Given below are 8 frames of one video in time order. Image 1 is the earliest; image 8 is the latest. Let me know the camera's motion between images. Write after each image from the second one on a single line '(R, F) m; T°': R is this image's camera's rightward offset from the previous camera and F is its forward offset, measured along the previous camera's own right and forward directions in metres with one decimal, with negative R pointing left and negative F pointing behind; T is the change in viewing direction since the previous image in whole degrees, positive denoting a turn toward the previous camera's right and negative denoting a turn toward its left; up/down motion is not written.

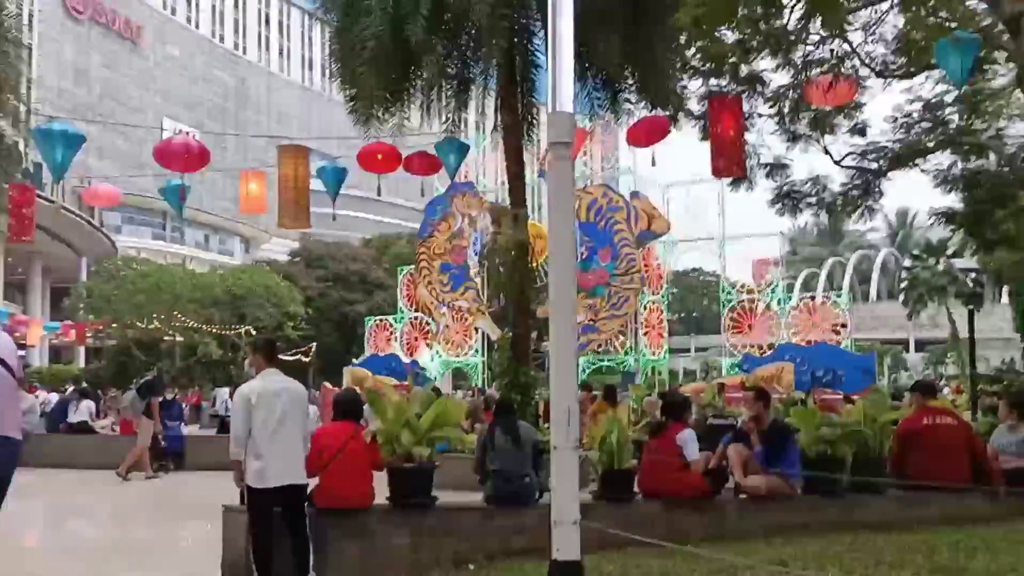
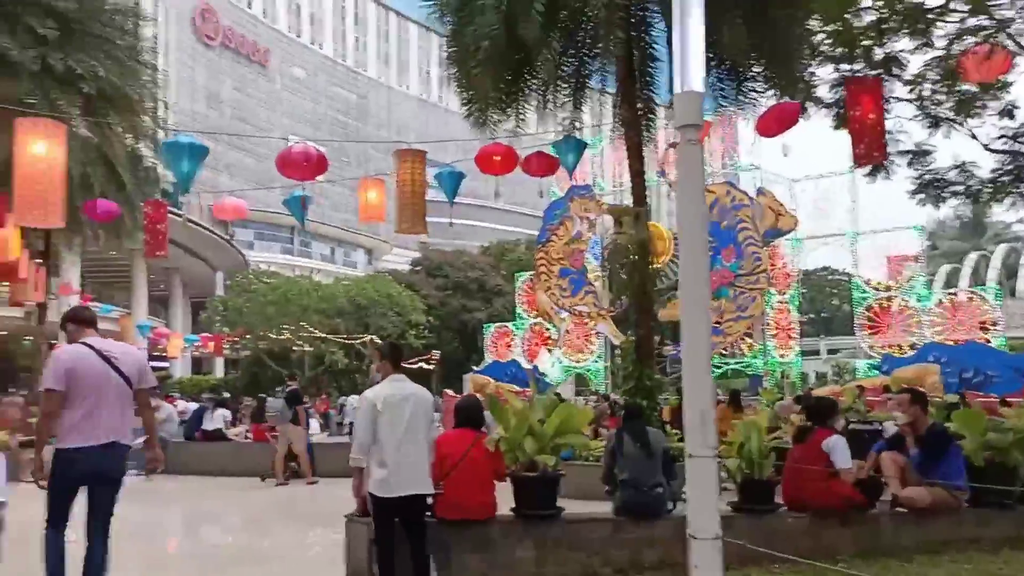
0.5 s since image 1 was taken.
(0.0, +0.3) m; -8°
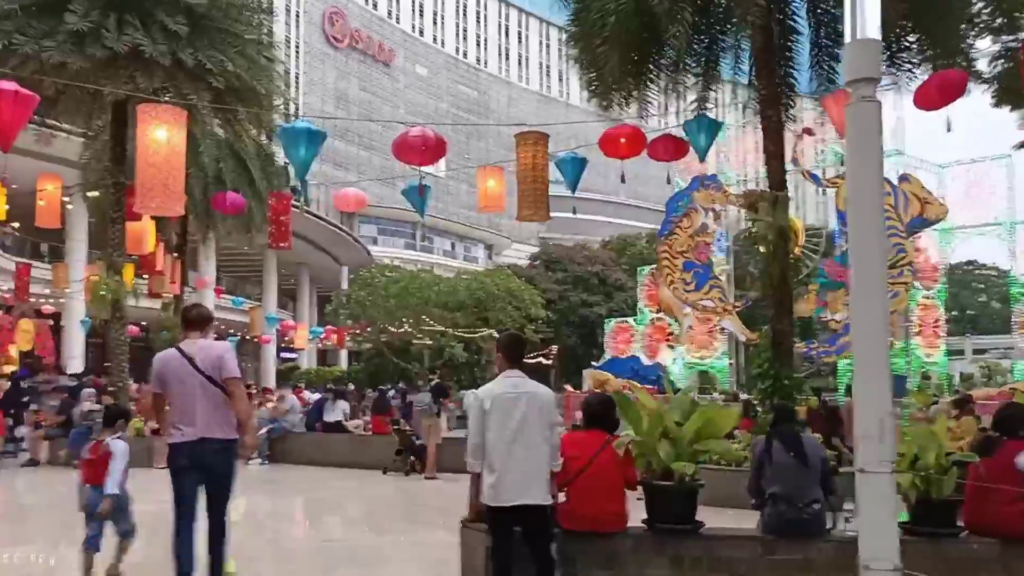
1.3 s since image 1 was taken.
(-0.1, +0.5) m; -8°
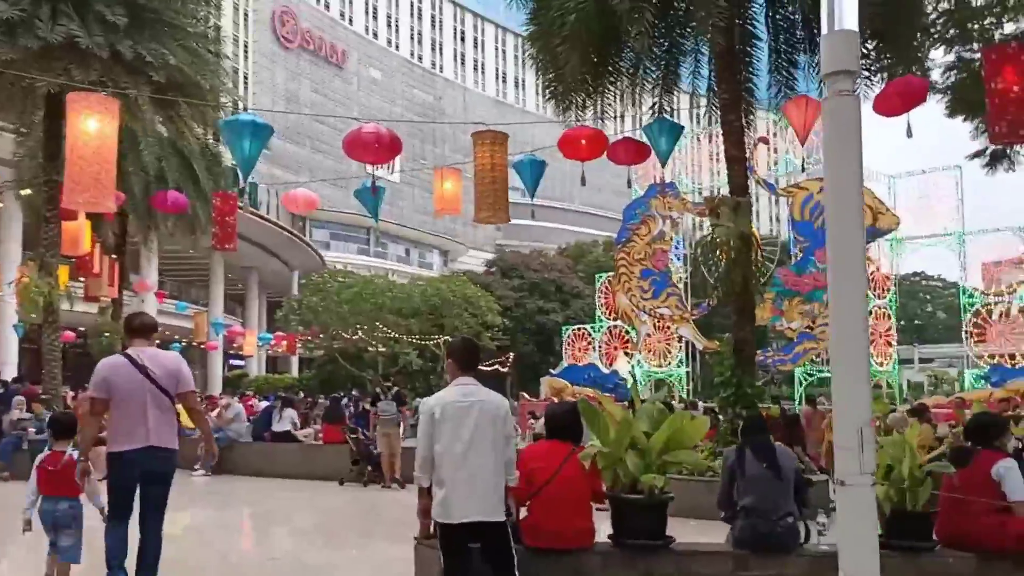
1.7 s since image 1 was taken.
(0.0, +0.3) m; +3°
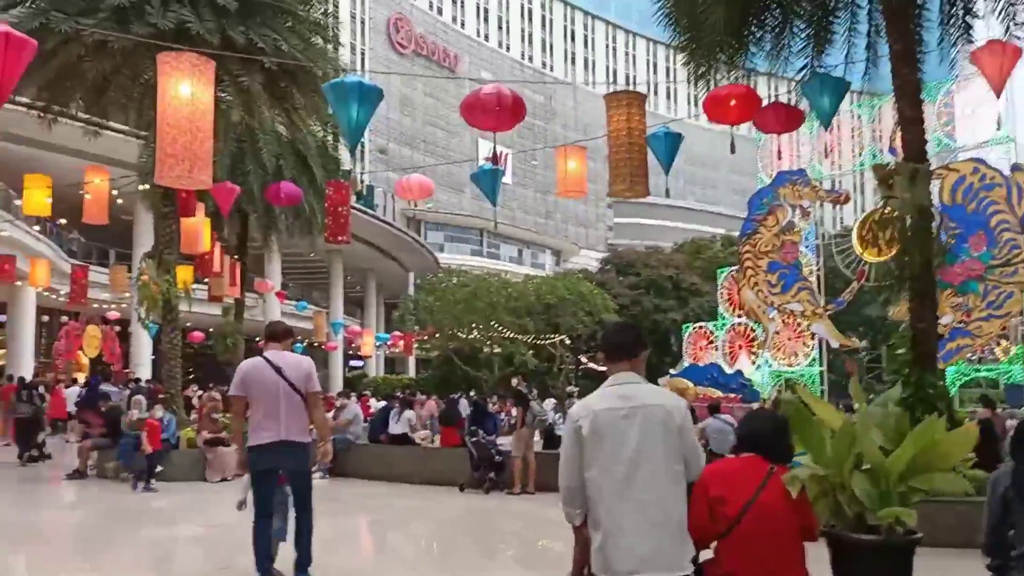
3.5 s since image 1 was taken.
(-0.3, +1.1) m; -7°
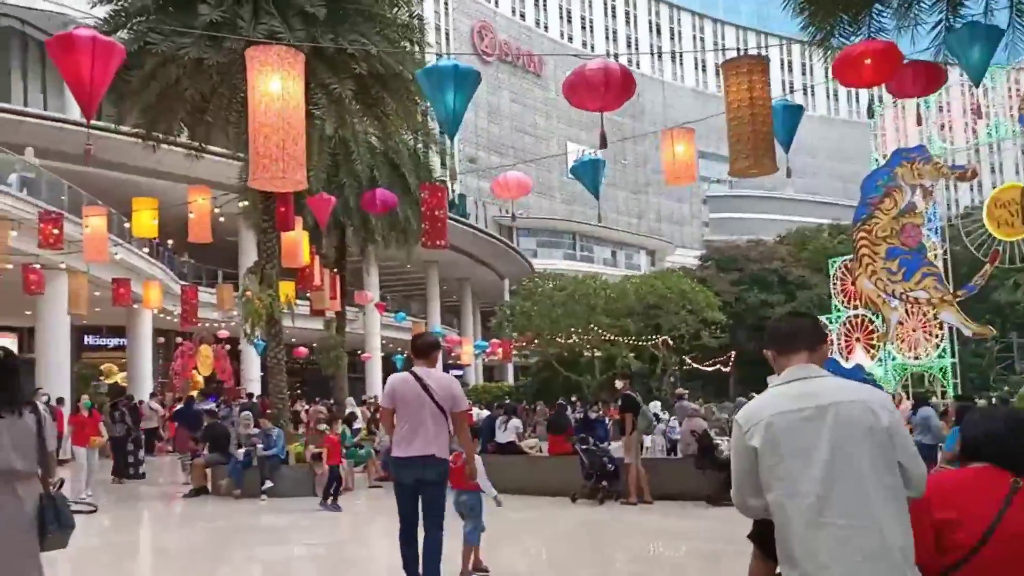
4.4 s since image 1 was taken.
(-0.2, +0.6) m; -6°
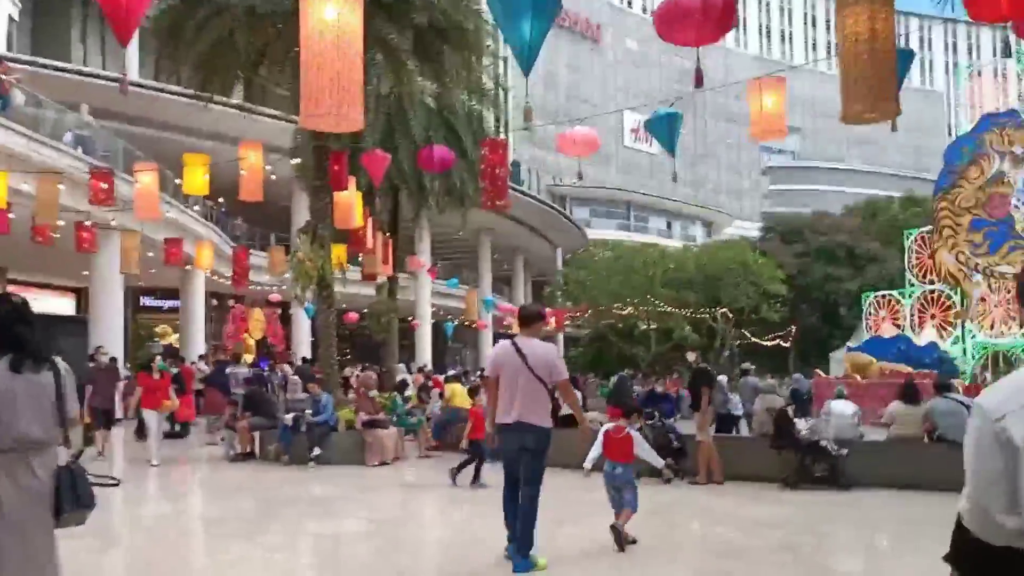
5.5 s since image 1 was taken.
(-0.2, +0.7) m; -3°
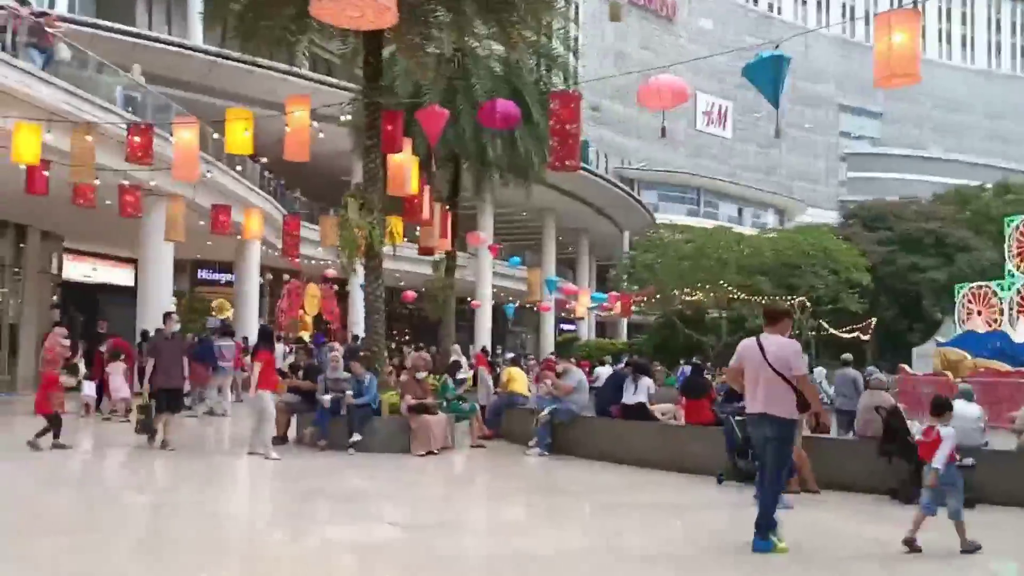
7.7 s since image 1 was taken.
(0.0, +1.4) m; -4°
